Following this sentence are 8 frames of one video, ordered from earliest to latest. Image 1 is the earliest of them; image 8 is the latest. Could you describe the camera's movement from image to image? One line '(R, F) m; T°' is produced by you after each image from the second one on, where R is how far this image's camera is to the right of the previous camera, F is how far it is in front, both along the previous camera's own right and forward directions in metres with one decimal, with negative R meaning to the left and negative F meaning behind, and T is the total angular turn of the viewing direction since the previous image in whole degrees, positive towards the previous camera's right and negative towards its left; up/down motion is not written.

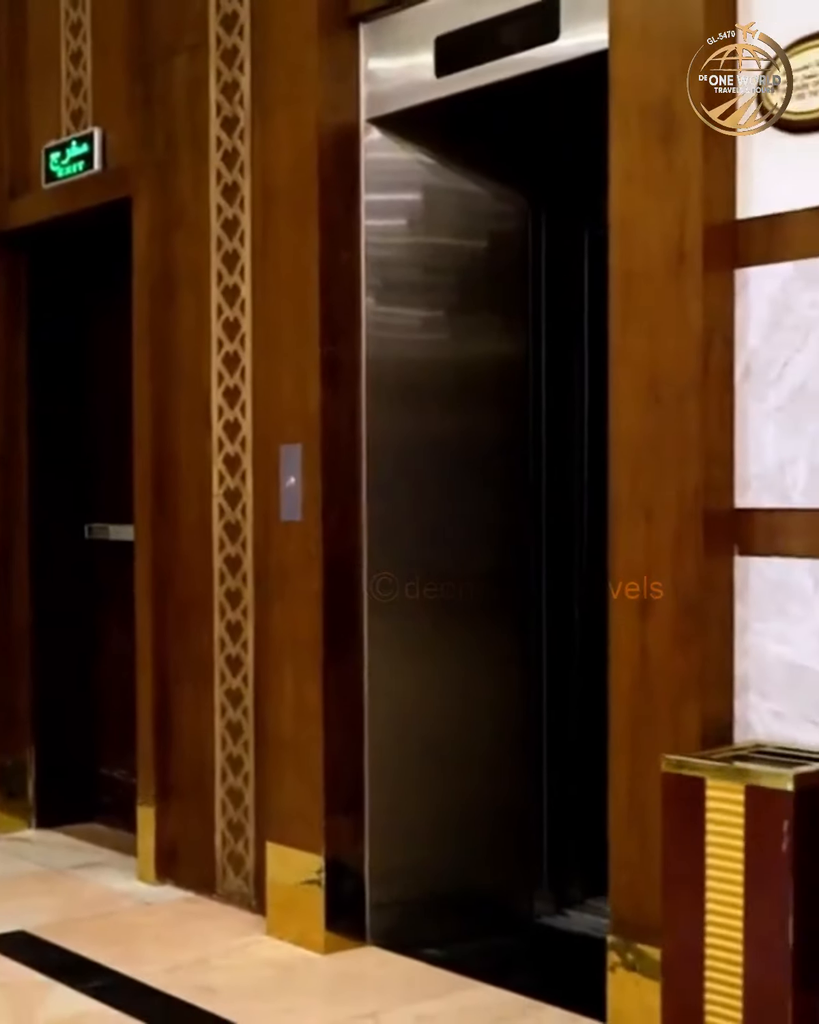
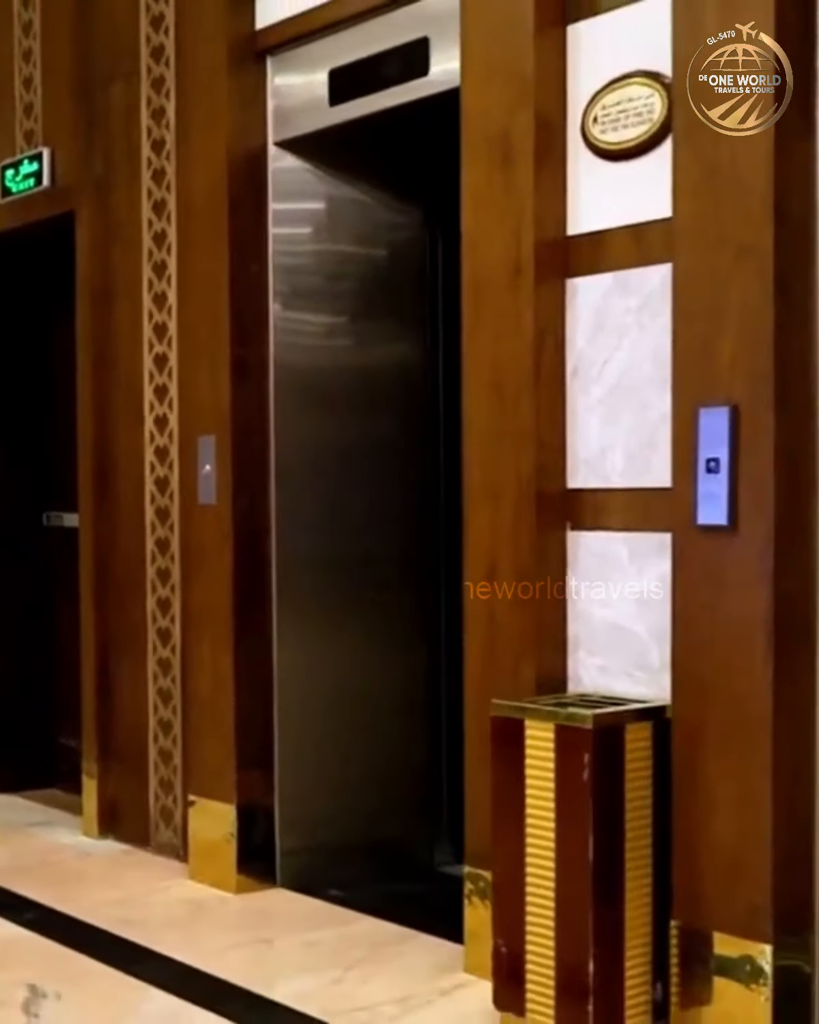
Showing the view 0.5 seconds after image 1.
(+0.2, -0.4) m; -1°
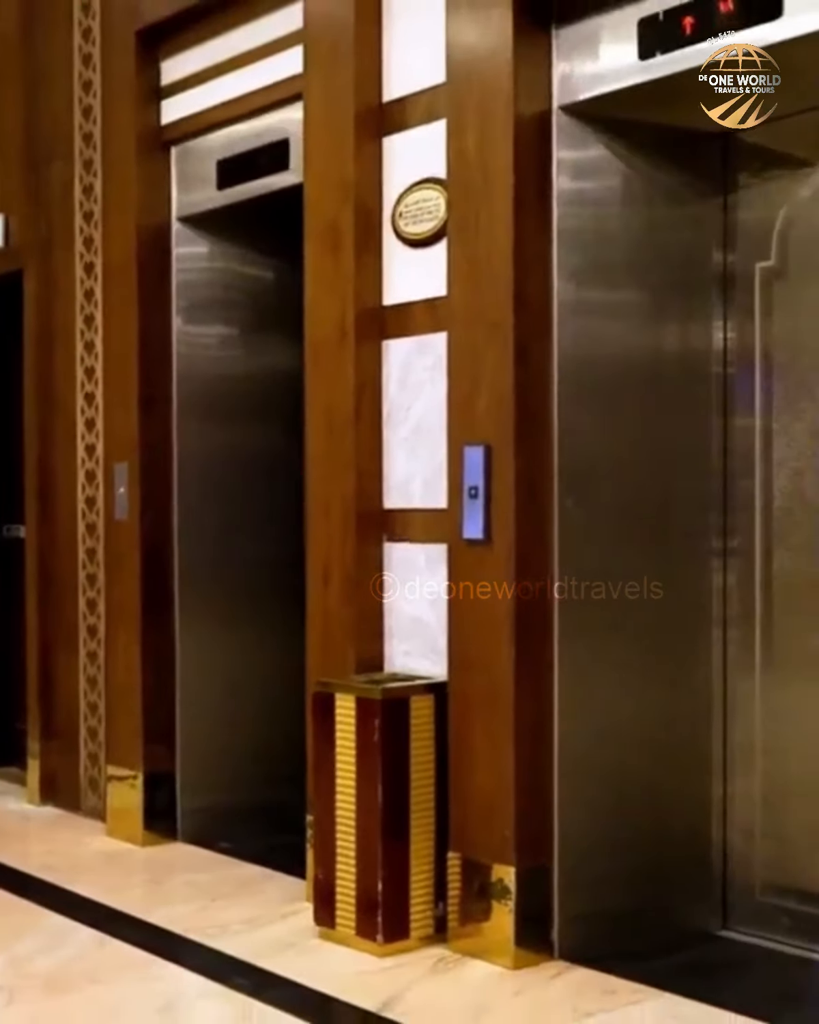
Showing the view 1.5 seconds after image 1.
(+0.4, -0.7) m; -1°
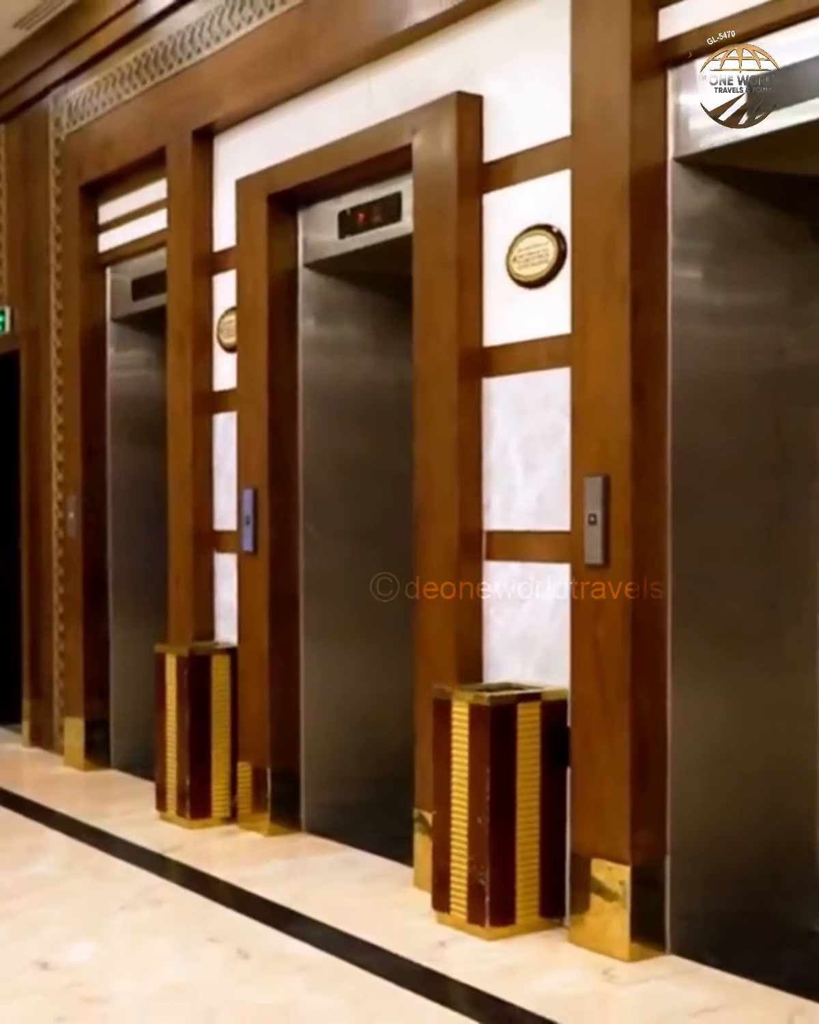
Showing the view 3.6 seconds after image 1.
(+0.9, -1.6) m; -5°
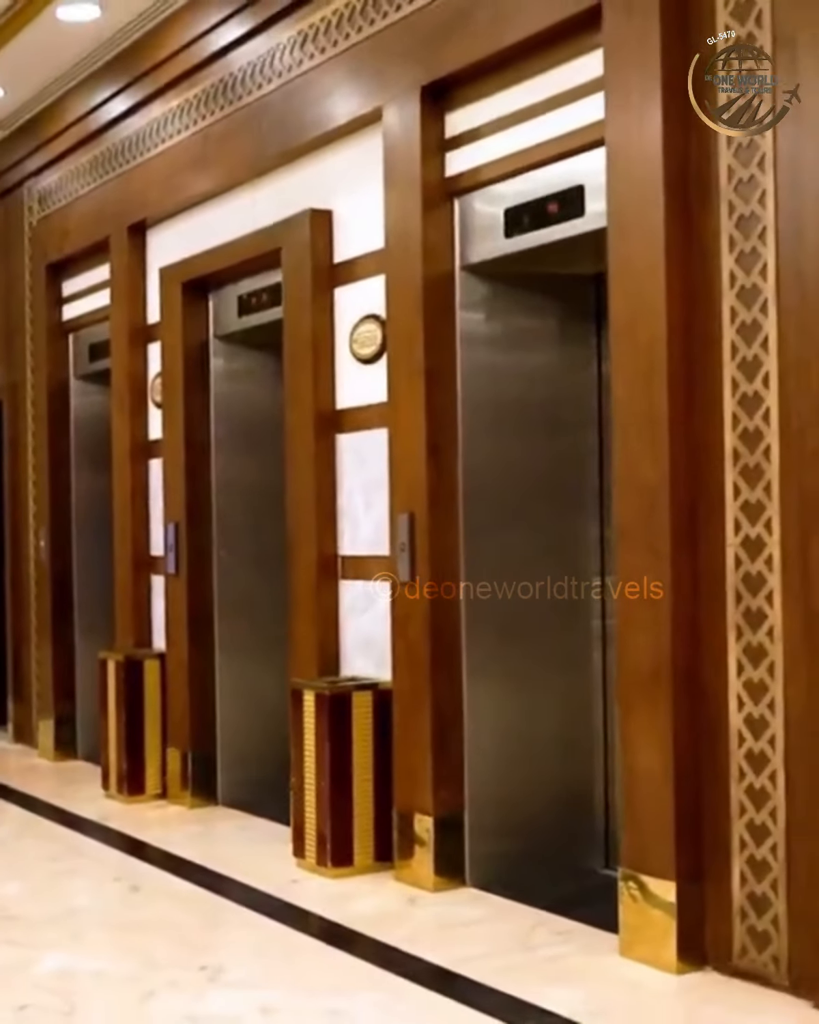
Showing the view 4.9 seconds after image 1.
(+0.5, -1.0) m; -1°
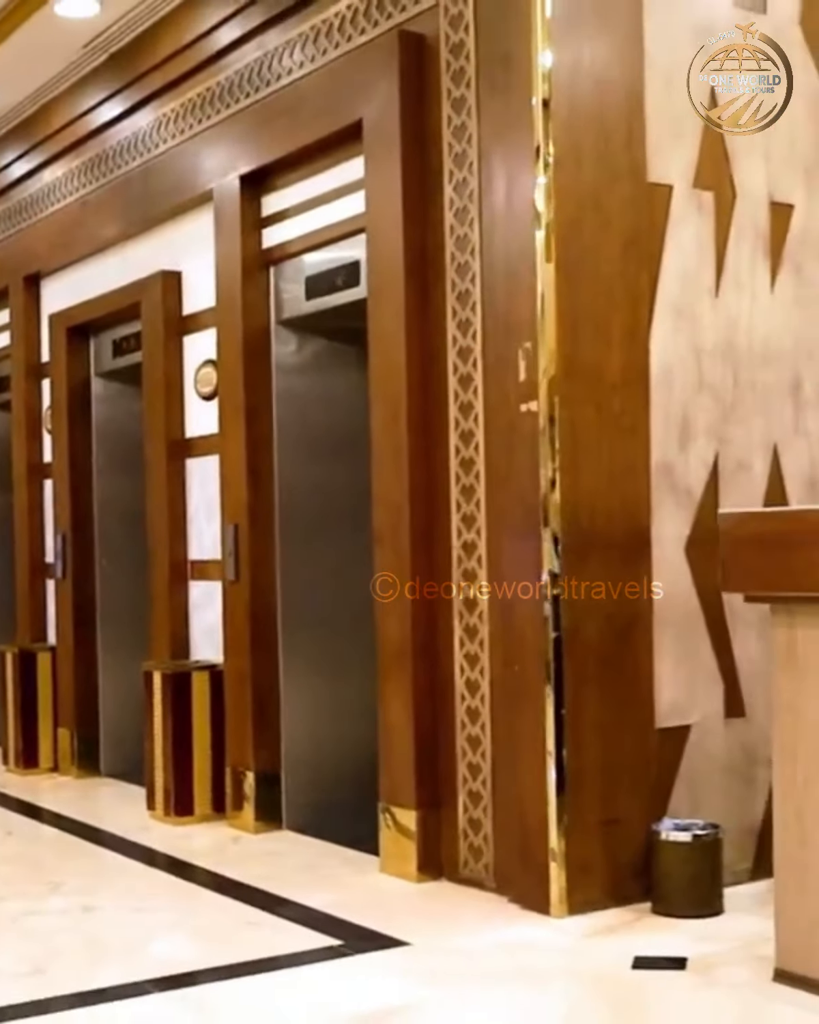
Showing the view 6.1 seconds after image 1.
(+0.4, -1.0) m; +1°
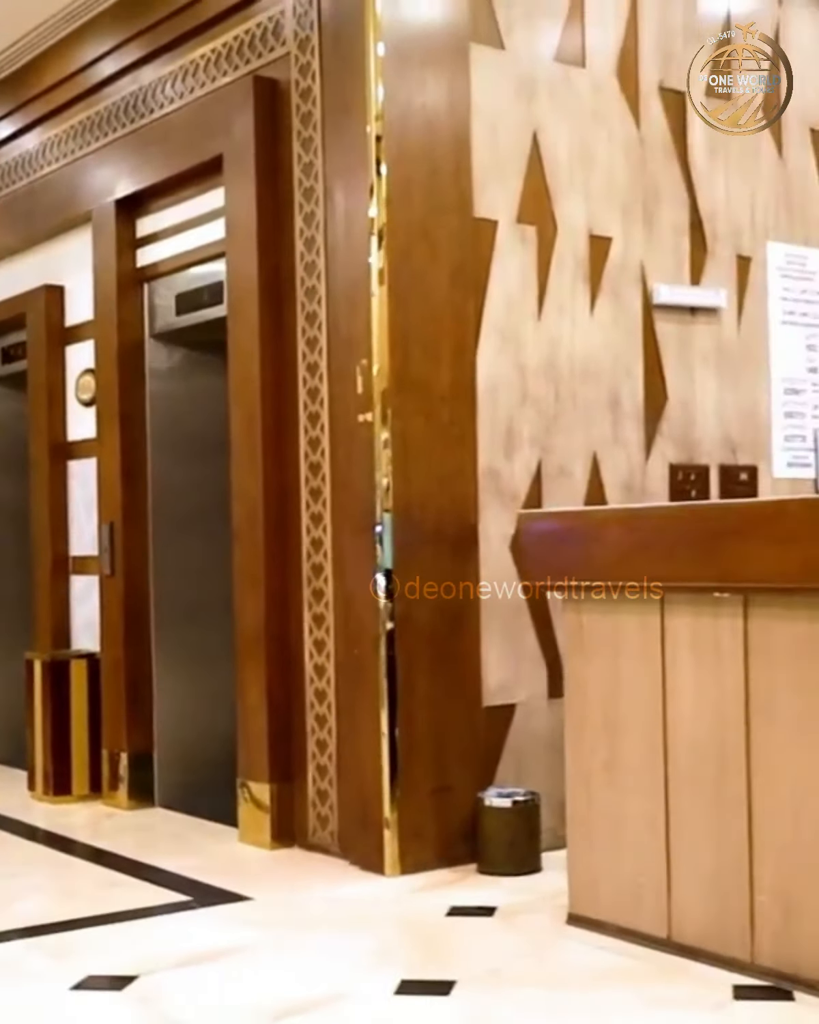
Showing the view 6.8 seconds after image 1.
(+0.2, -0.5) m; +3°
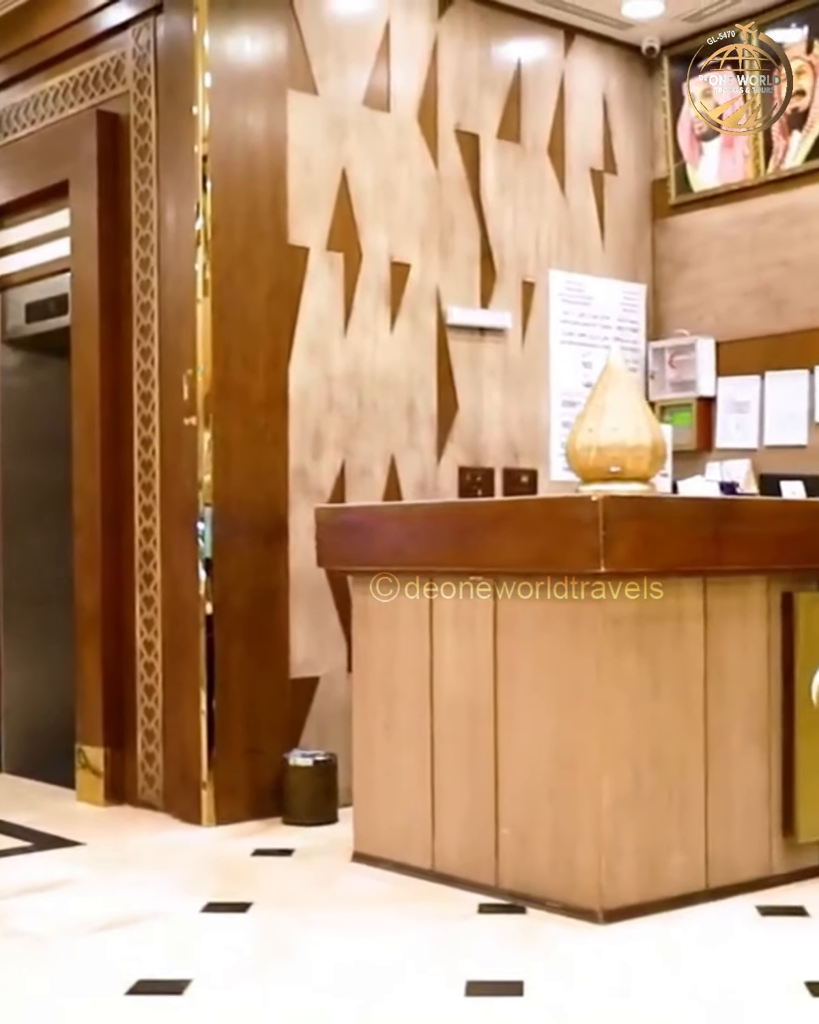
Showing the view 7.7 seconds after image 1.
(+0.1, -0.6) m; +4°
